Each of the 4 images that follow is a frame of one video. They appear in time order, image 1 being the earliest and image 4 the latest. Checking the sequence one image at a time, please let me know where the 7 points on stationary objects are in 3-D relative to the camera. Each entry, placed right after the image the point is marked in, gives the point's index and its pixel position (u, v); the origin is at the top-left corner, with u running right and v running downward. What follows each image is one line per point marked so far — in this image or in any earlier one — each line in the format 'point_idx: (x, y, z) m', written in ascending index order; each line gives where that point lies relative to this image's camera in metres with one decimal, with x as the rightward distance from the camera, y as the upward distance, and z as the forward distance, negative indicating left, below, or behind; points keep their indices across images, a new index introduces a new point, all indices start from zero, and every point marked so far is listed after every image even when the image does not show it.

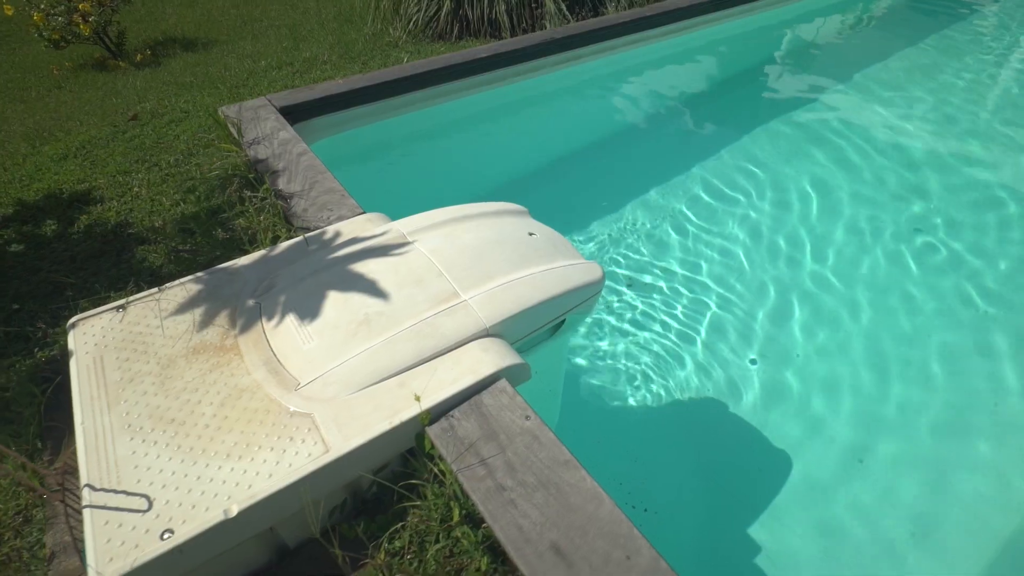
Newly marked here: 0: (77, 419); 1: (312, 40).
0: (-0.9, -0.3, +1.1) m
1: (-1.6, +2.0, +4.2) m
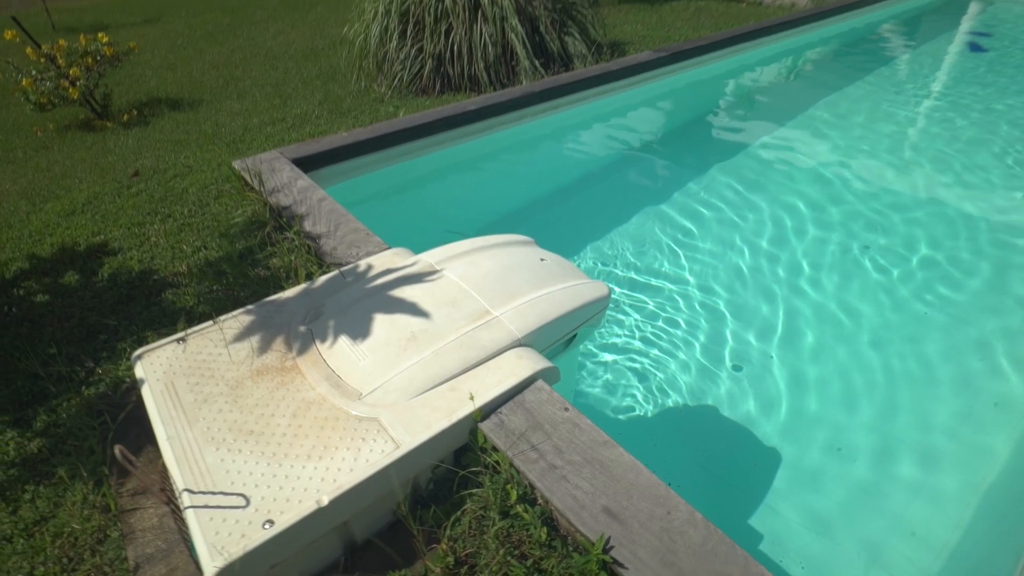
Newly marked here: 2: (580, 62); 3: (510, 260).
0: (-0.8, -0.3, +1.2) m
1: (-1.8, +1.6, +4.4) m
2: (+0.6, +1.8, +4.3) m
3: (0.0, +0.1, +1.8) m
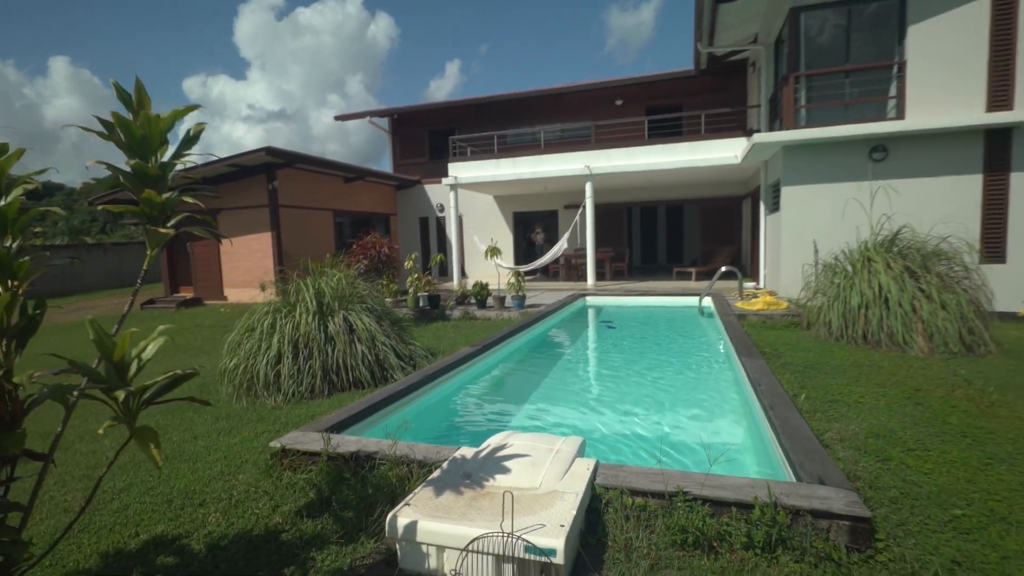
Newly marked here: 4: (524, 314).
0: (-0.2, -1.0, +2.1) m
1: (-3.0, -1.2, +4.8) m
2: (-1.0, -0.8, +6.1) m
3: (+0.1, -0.9, +3.2) m
4: (+0.2, -0.5, +9.7) m
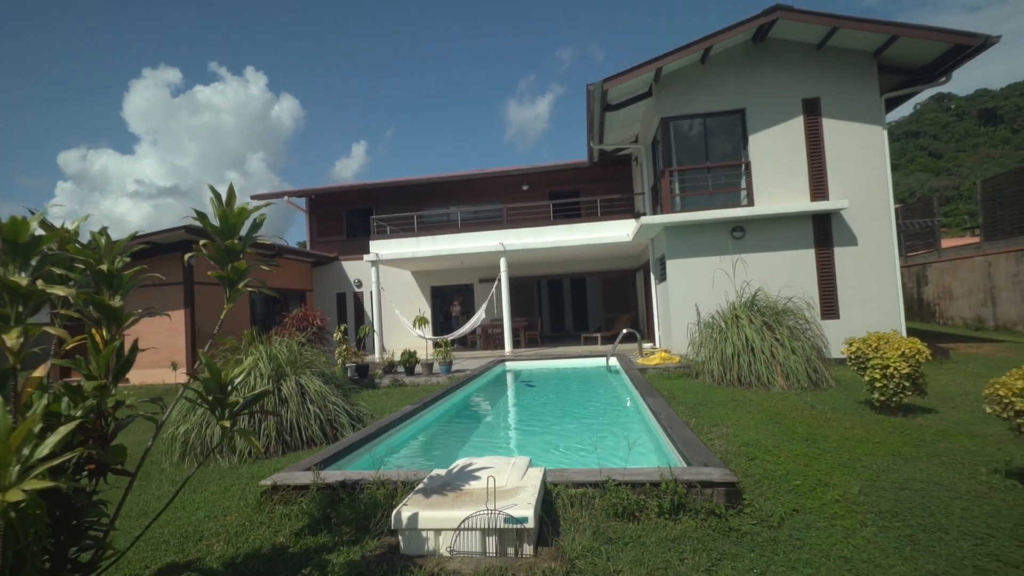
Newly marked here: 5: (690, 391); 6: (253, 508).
0: (-0.3, -1.2, +2.8) m
1: (-3.5, -1.9, +4.9) m
2: (-1.8, -1.6, +6.5) m
3: (-0.2, -1.2, +3.9) m
4: (-1.2, -1.8, +10.4) m
5: (+2.5, -1.5, +7.5) m
6: (-1.8, -1.5, +3.6) m
